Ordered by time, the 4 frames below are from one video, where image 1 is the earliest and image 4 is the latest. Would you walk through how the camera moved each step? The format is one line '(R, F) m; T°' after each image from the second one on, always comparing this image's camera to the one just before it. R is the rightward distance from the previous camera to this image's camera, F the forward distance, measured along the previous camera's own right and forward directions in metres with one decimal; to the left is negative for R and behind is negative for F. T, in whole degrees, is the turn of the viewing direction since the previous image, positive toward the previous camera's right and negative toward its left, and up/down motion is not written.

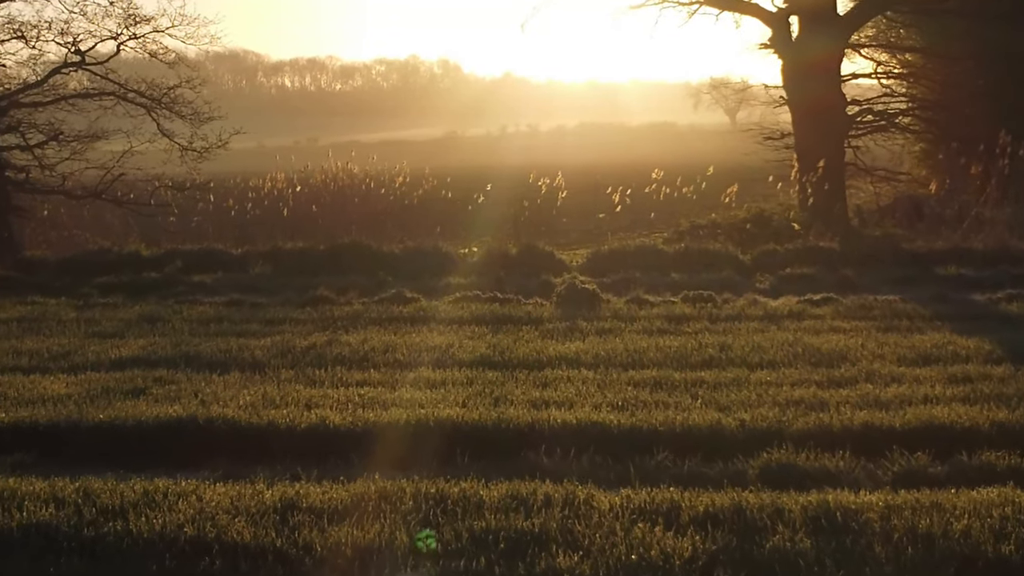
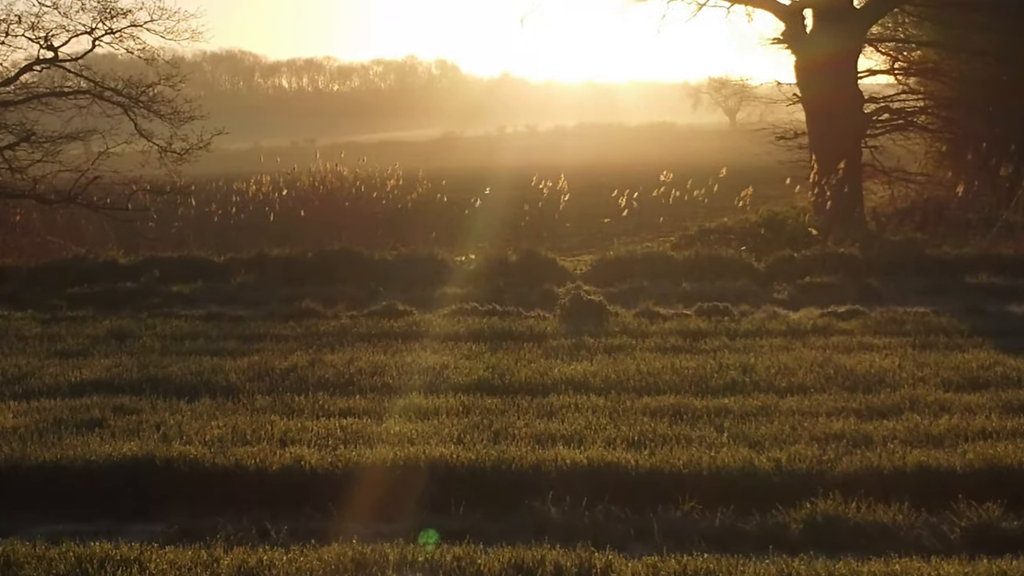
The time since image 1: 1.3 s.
(0.0, +1.0) m; 0°
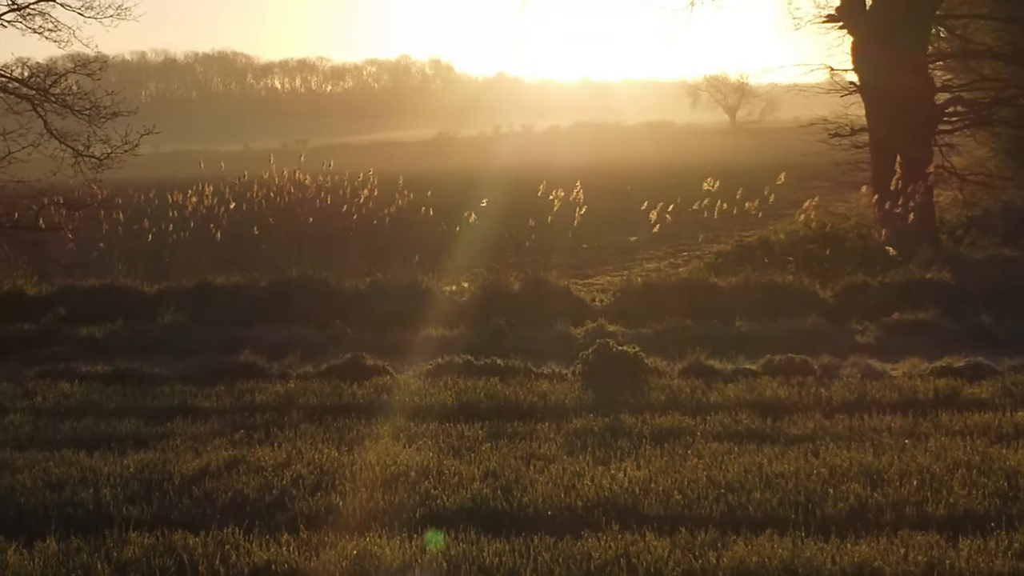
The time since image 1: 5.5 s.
(-0.1, +3.0) m; 0°
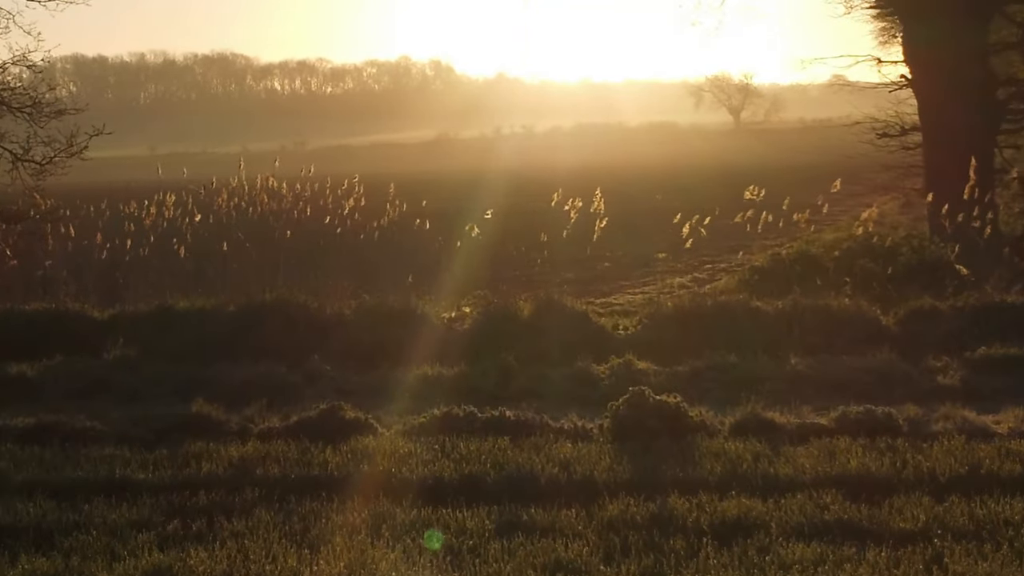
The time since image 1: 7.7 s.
(-0.1, +1.7) m; 0°
